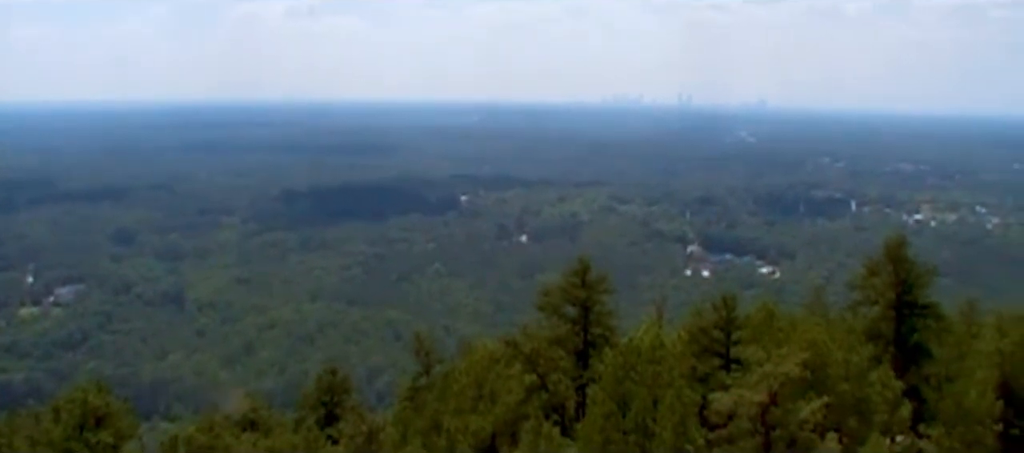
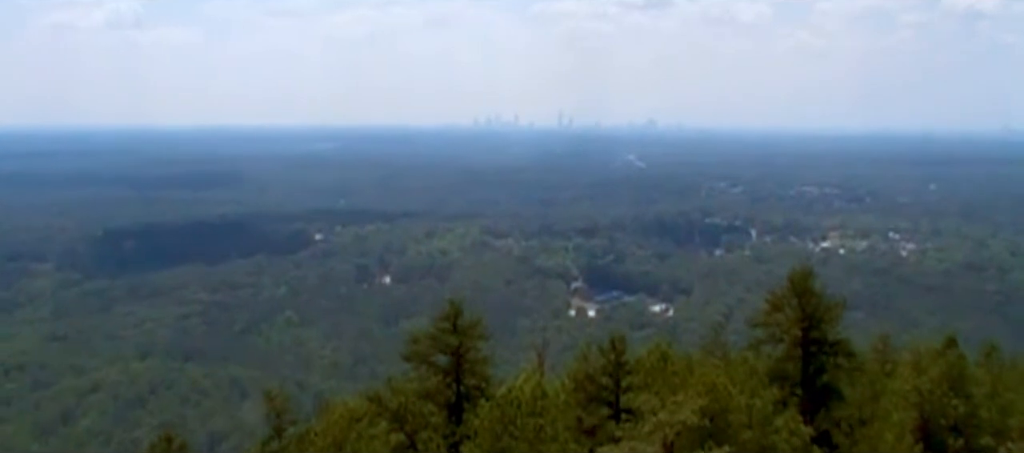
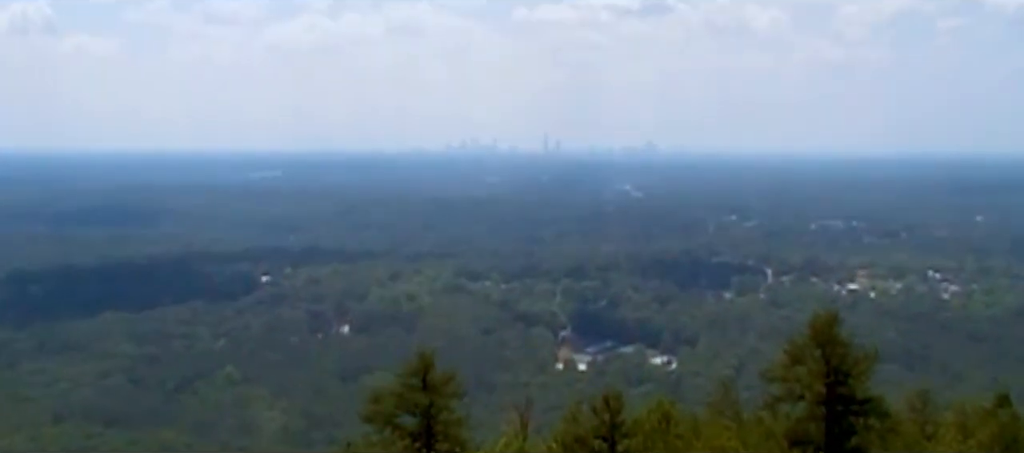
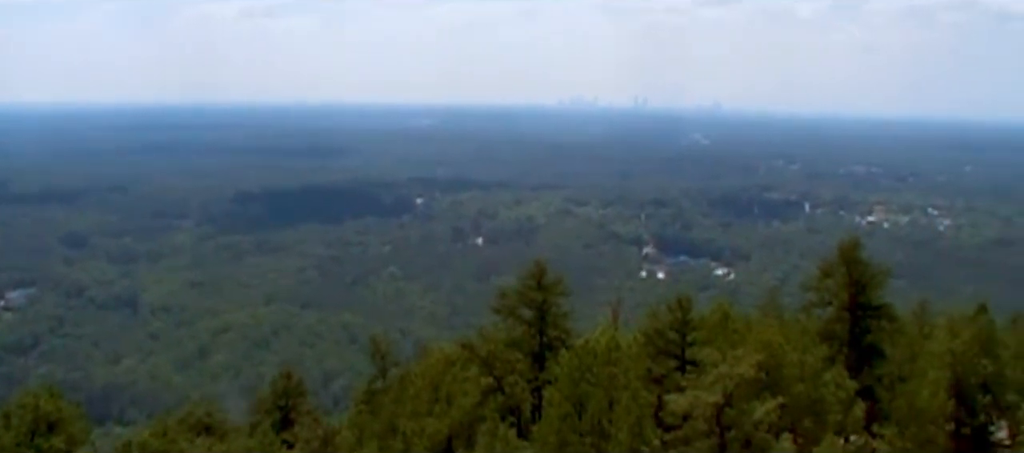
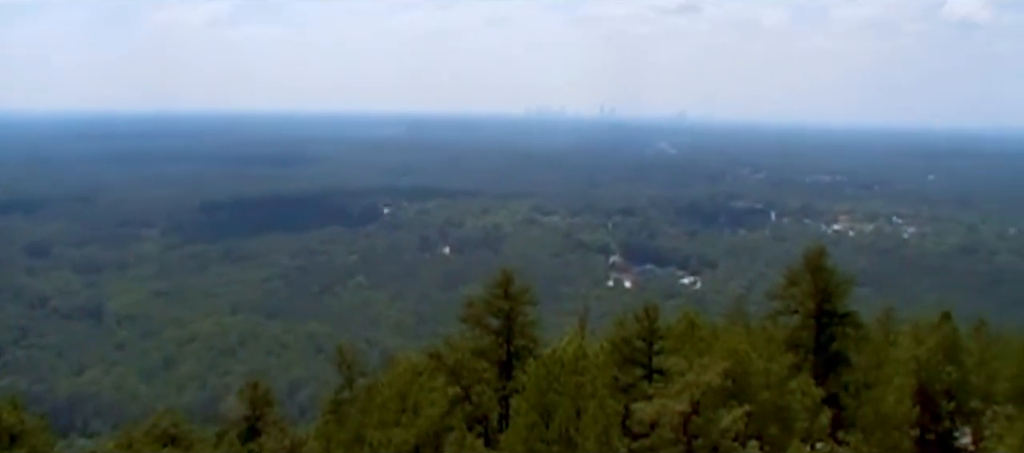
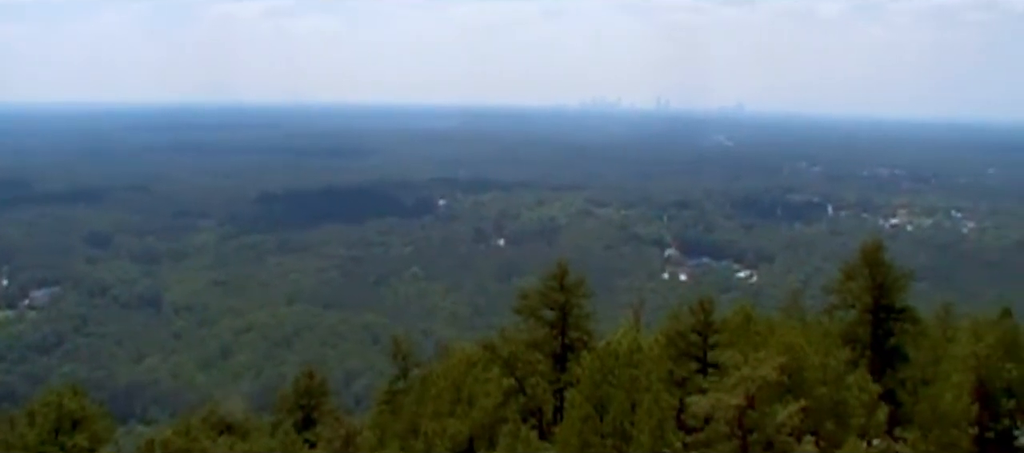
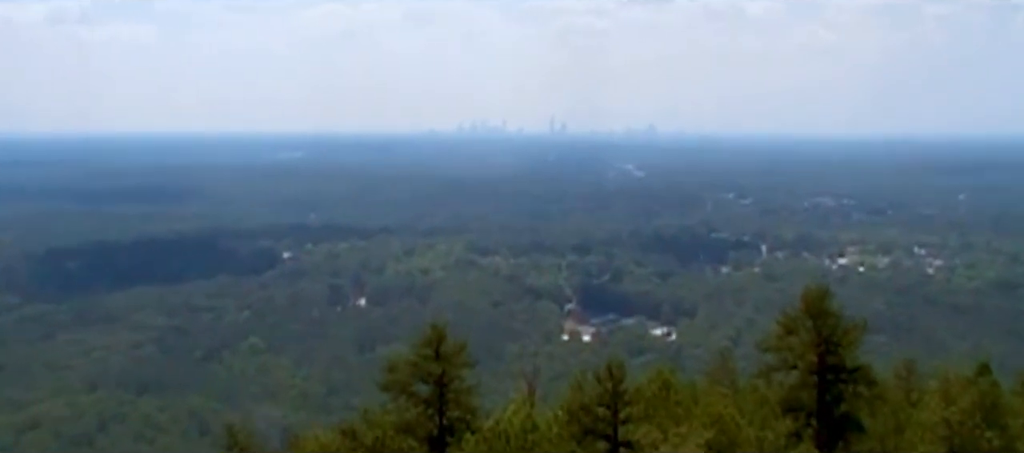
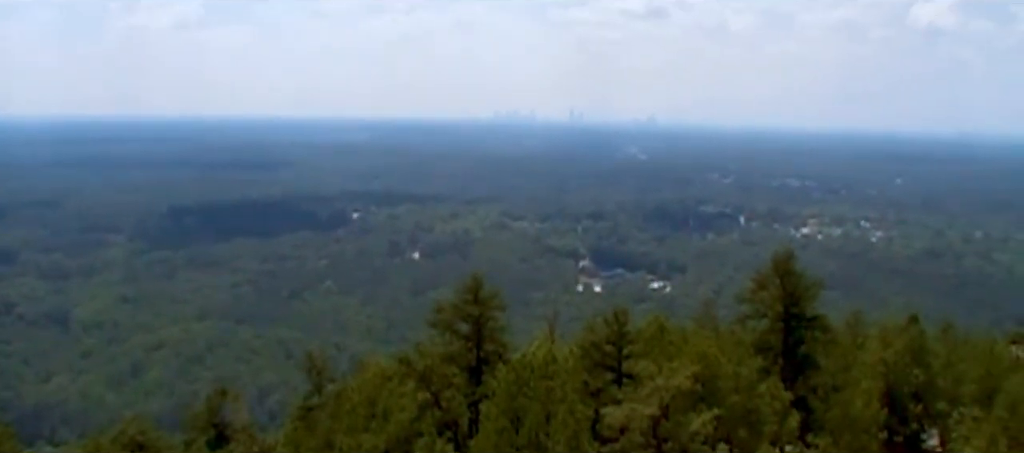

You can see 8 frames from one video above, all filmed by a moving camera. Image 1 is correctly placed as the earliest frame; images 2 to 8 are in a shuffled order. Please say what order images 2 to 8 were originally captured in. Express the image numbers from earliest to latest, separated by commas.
6, 4, 5, 8, 2, 7, 3
